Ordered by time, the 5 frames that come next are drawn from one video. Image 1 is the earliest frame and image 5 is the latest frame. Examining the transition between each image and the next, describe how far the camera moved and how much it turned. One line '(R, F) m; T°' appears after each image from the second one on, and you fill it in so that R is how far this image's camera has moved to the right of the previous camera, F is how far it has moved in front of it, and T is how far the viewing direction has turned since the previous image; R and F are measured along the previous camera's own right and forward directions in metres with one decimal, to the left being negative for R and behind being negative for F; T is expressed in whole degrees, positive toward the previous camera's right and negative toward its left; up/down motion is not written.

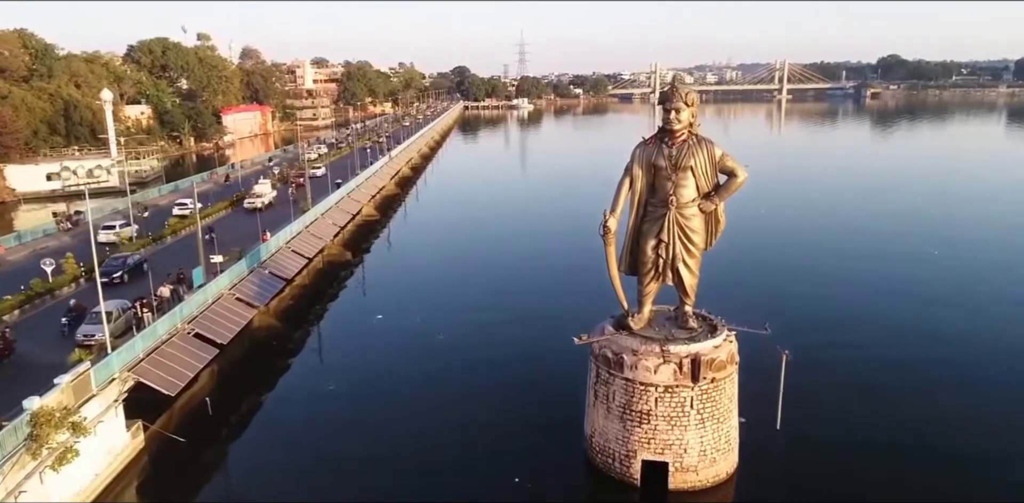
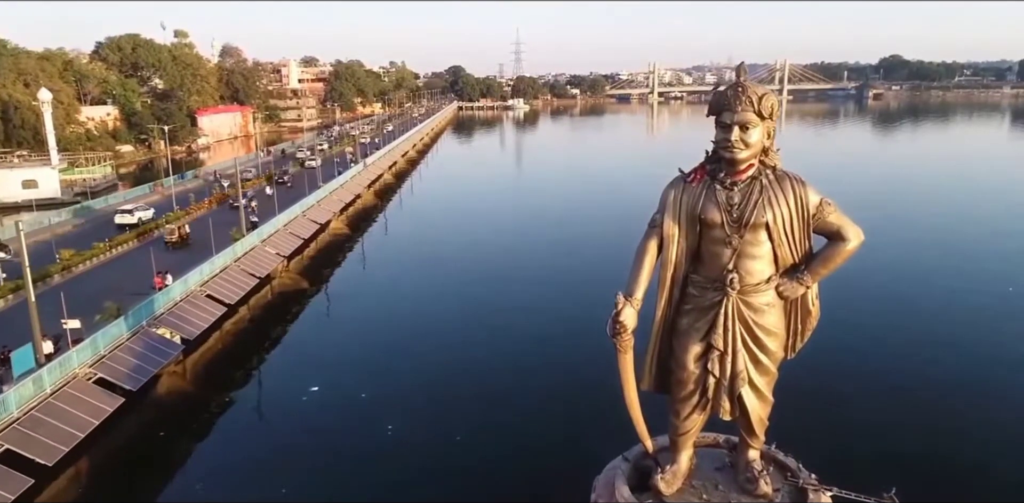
(+0.3, +3.2) m; 0°
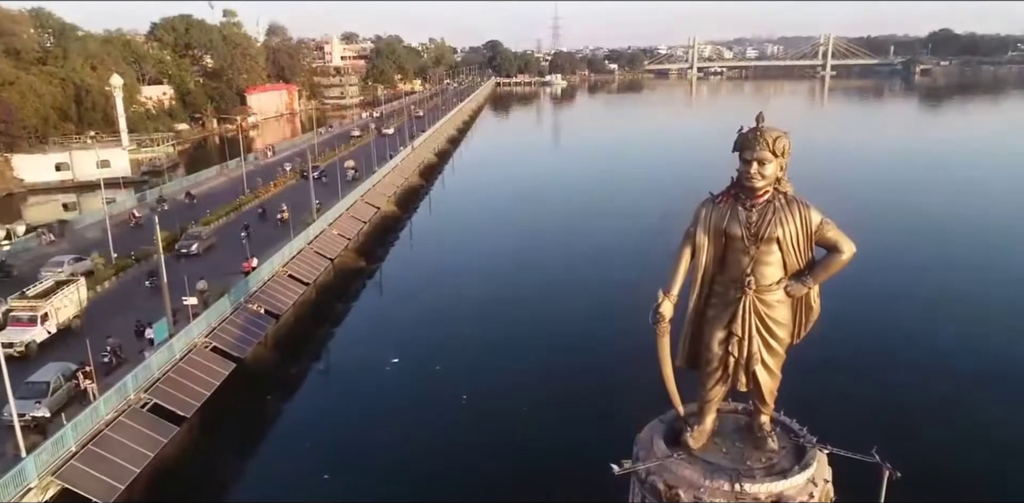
(-0.2, -1.3) m; -3°
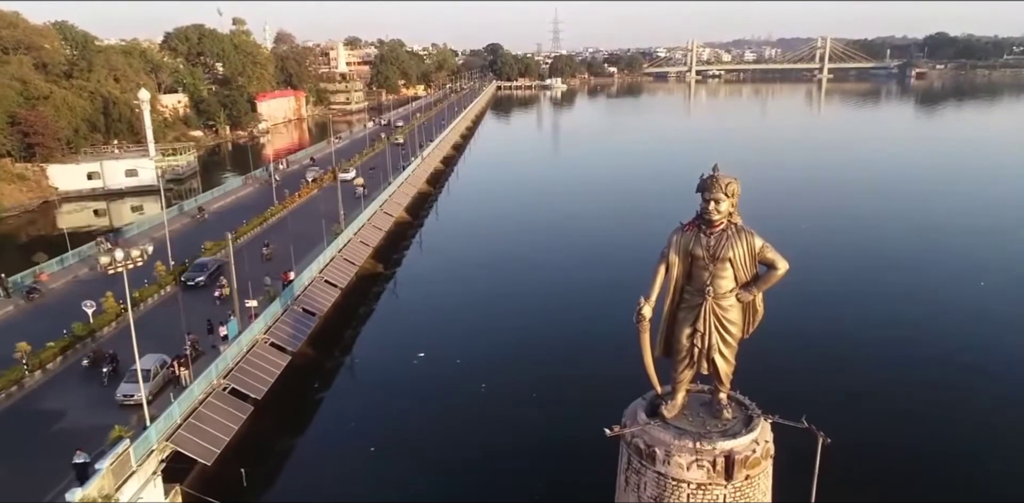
(-0.2, -1.8) m; 0°
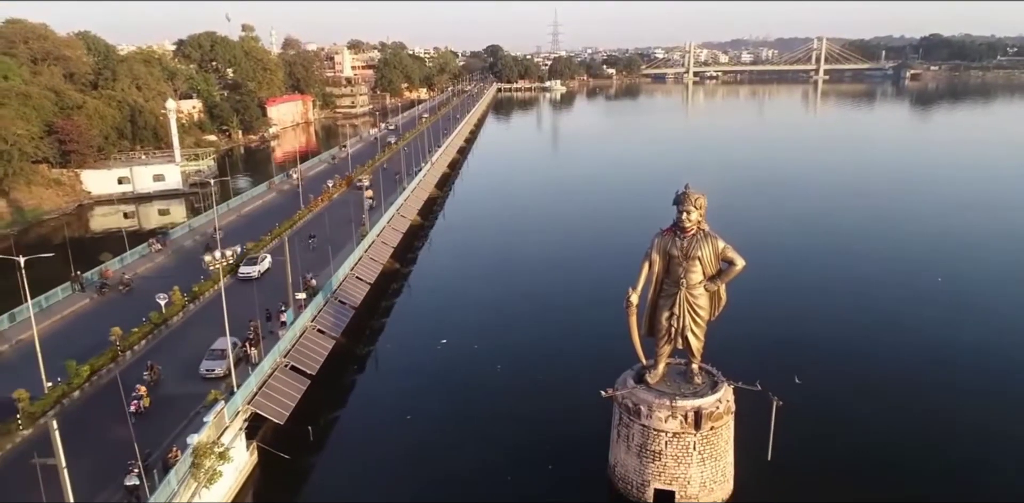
(-0.2, -2.0) m; 0°
